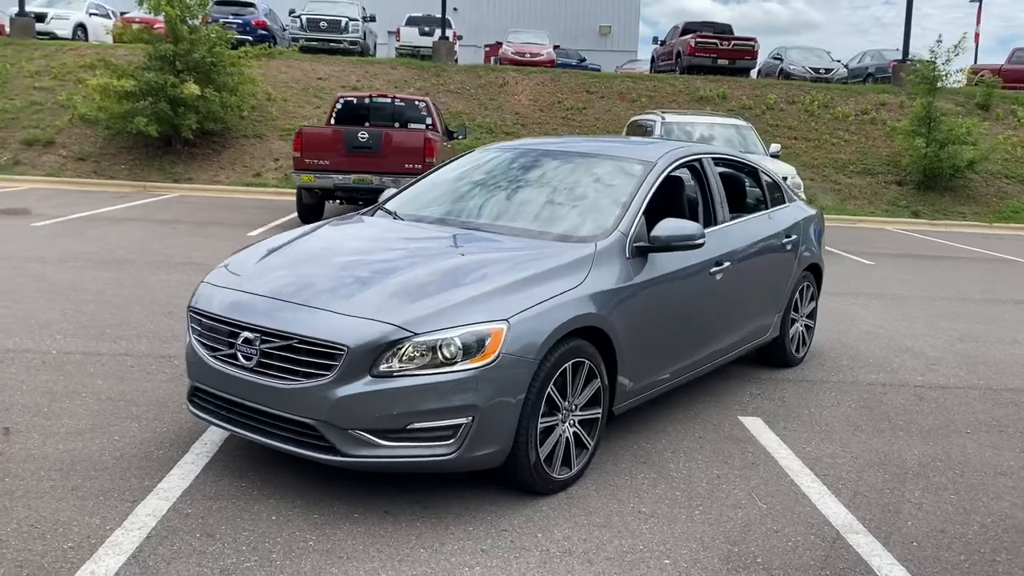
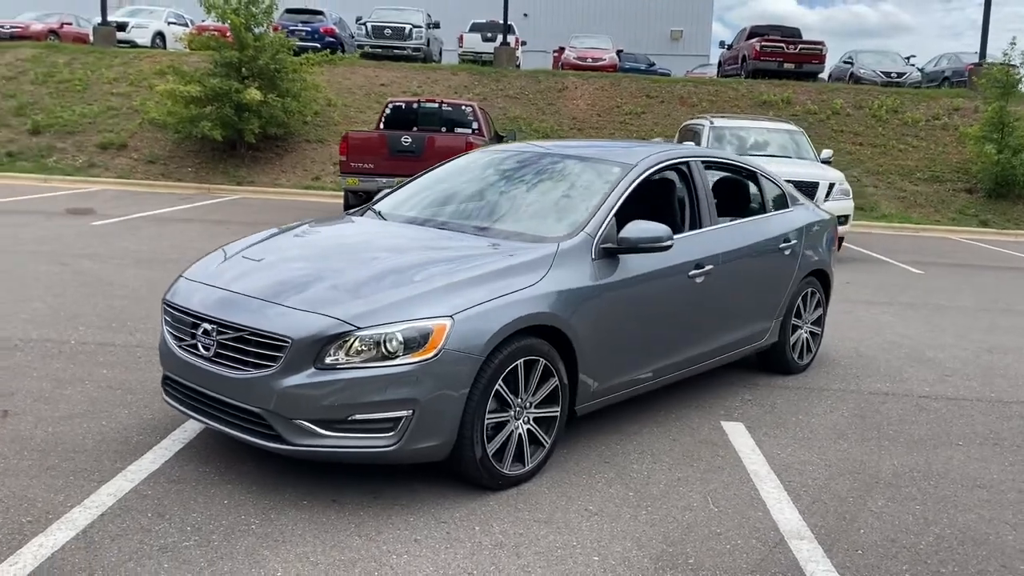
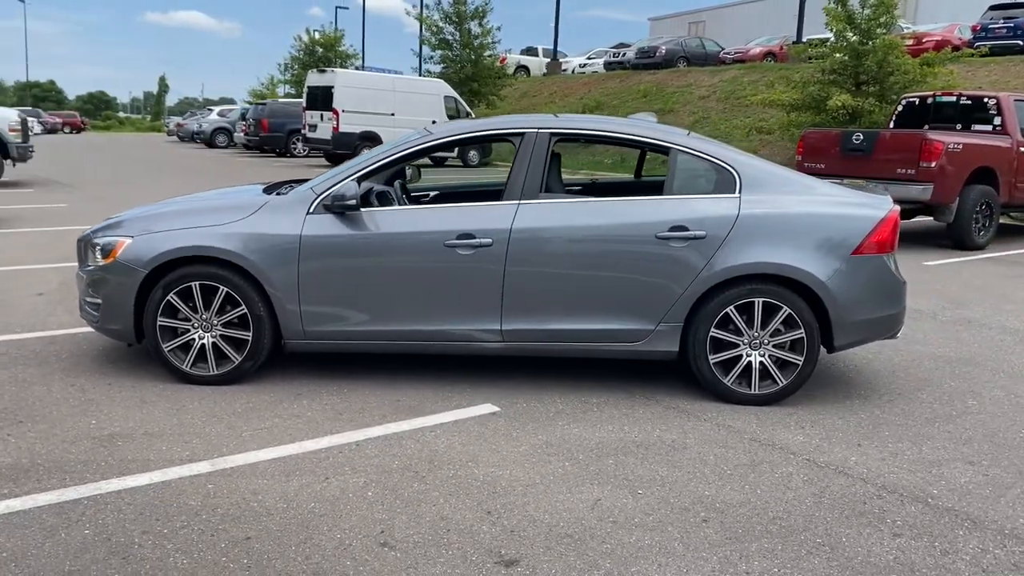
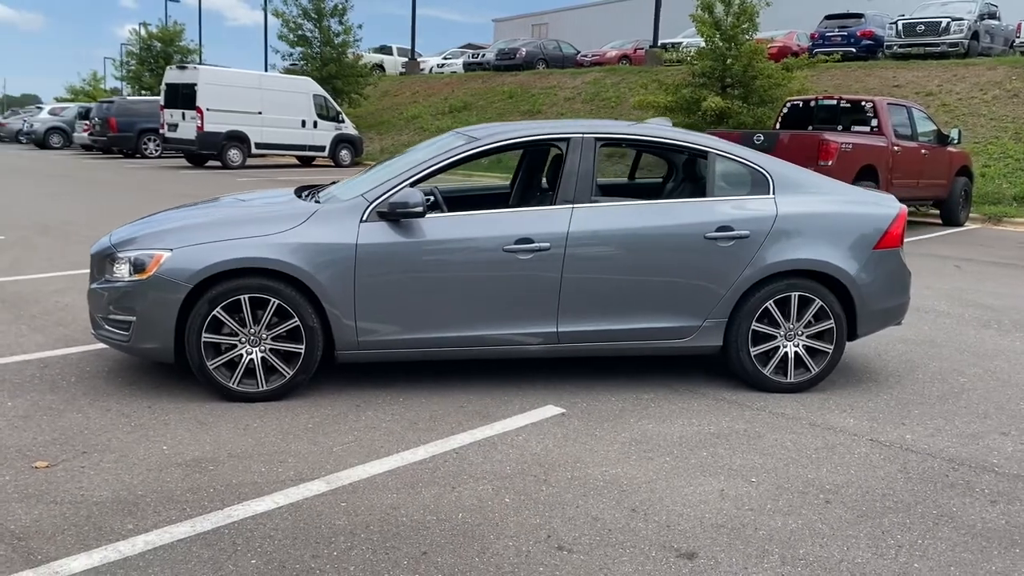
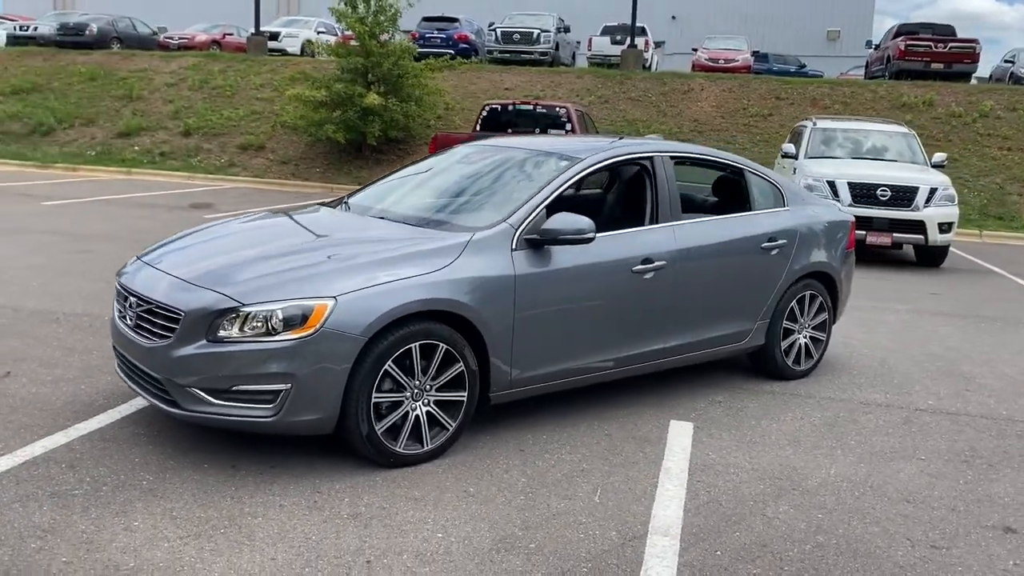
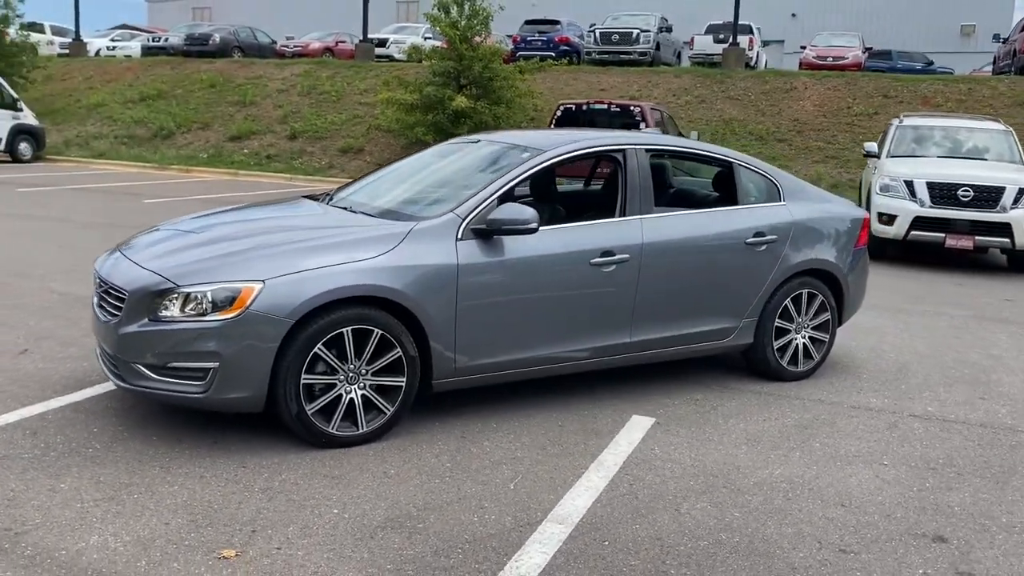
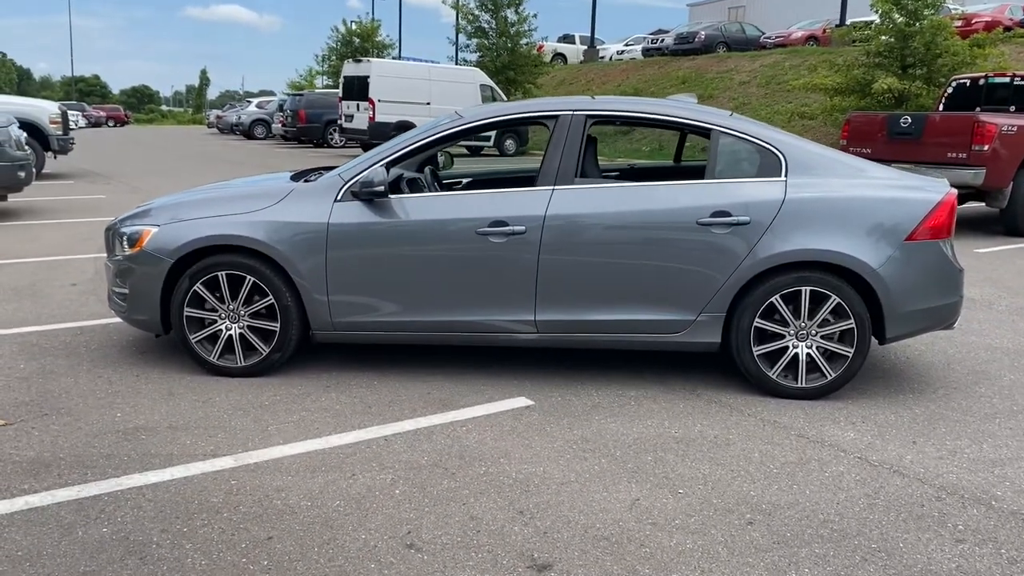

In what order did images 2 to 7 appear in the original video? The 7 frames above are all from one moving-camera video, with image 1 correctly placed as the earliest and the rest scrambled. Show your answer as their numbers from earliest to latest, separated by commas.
2, 5, 6, 4, 3, 7
